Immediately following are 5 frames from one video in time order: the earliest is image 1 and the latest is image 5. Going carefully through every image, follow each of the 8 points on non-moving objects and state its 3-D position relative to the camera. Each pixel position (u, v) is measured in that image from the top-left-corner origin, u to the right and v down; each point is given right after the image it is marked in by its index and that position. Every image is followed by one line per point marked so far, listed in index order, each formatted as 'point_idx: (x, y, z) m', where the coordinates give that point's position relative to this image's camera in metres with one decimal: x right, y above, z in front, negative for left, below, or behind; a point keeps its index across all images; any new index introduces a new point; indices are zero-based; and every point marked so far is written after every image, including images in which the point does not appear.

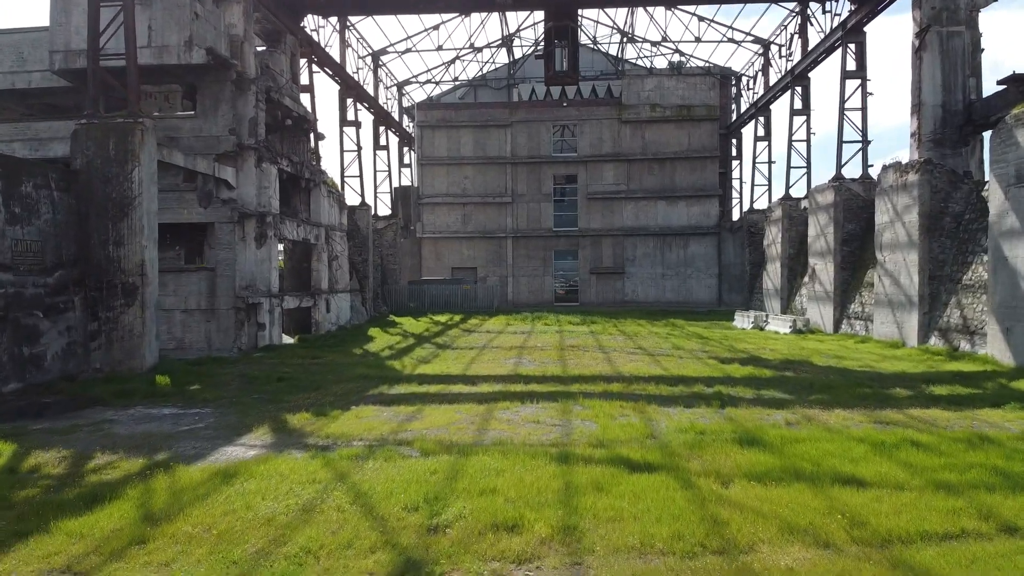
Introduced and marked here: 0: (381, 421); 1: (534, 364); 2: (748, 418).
0: (-1.8, -1.9, +8.2) m
1: (+0.5, -1.7, +13.4) m
2: (+3.3, -1.8, +8.2) m
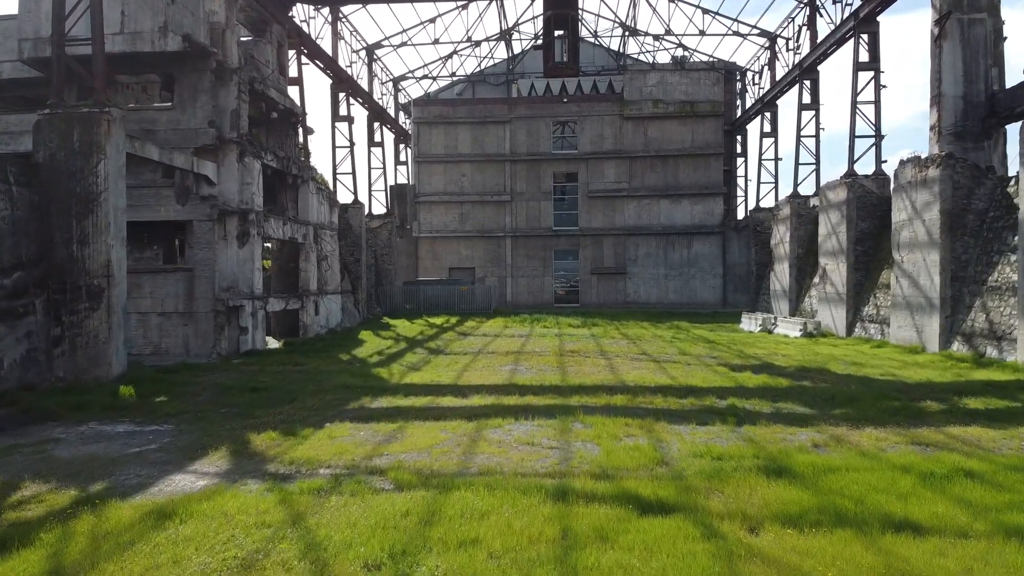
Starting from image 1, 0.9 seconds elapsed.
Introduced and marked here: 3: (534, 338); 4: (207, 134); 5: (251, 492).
0: (-1.9, -1.9, +7.2) m
1: (+0.4, -1.8, +12.5) m
2: (+3.2, -1.9, +7.2) m
3: (+0.7, -1.6, +18.6) m
4: (-8.1, +4.1, +15.5) m
5: (-2.6, -2.0, +5.7) m
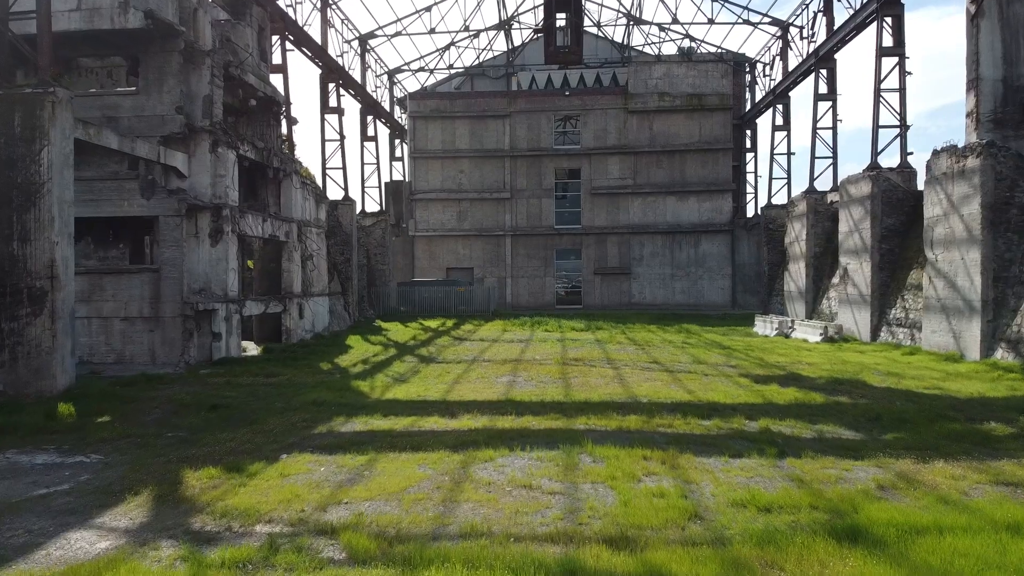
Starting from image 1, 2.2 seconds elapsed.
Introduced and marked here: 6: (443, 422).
0: (-2.0, -2.0, +5.9) m
1: (+0.3, -1.8, +11.1) m
2: (+3.1, -1.9, +5.9) m
3: (+0.7, -1.6, +17.2) m
4: (-8.1, +4.0, +14.1) m
5: (-2.6, -2.0, +4.4) m
6: (-1.0, -1.9, +8.2) m
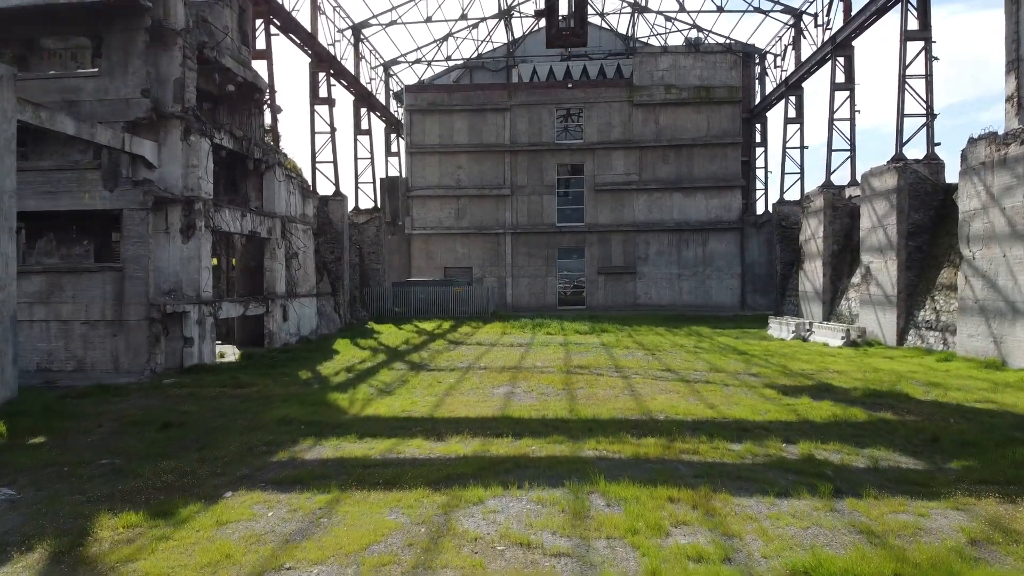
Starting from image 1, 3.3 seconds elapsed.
0: (-2.1, -2.0, +4.6) m
1: (+0.3, -1.8, +9.9) m
2: (+3.1, -1.9, +4.6) m
3: (+0.6, -1.6, +16.0) m
4: (-8.2, +4.0, +12.9) m
5: (-2.7, -2.1, +3.2) m
6: (-1.0, -1.9, +7.0) m
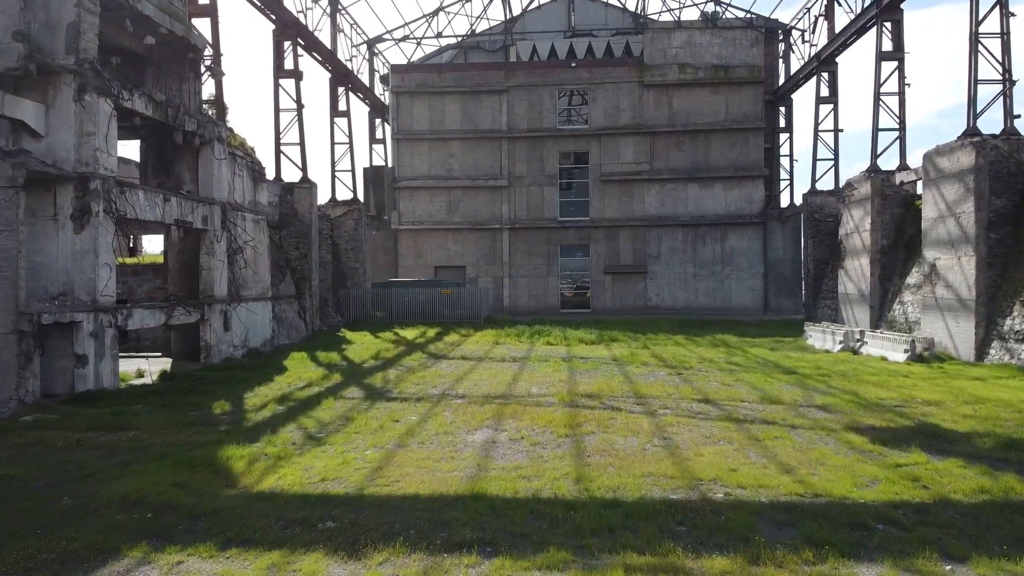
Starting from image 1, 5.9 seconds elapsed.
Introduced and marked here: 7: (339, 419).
0: (-2.3, -2.0, +1.6) m
1: (+0.1, -1.9, +6.8) m
2: (+2.8, -2.0, +1.6) m
3: (+0.4, -1.7, +12.9) m
4: (-8.4, +4.0, +9.9) m
5: (-3.0, -2.1, +0.1) m
6: (-1.3, -1.9, +4.0) m
7: (-2.4, -1.8, +8.3) m
